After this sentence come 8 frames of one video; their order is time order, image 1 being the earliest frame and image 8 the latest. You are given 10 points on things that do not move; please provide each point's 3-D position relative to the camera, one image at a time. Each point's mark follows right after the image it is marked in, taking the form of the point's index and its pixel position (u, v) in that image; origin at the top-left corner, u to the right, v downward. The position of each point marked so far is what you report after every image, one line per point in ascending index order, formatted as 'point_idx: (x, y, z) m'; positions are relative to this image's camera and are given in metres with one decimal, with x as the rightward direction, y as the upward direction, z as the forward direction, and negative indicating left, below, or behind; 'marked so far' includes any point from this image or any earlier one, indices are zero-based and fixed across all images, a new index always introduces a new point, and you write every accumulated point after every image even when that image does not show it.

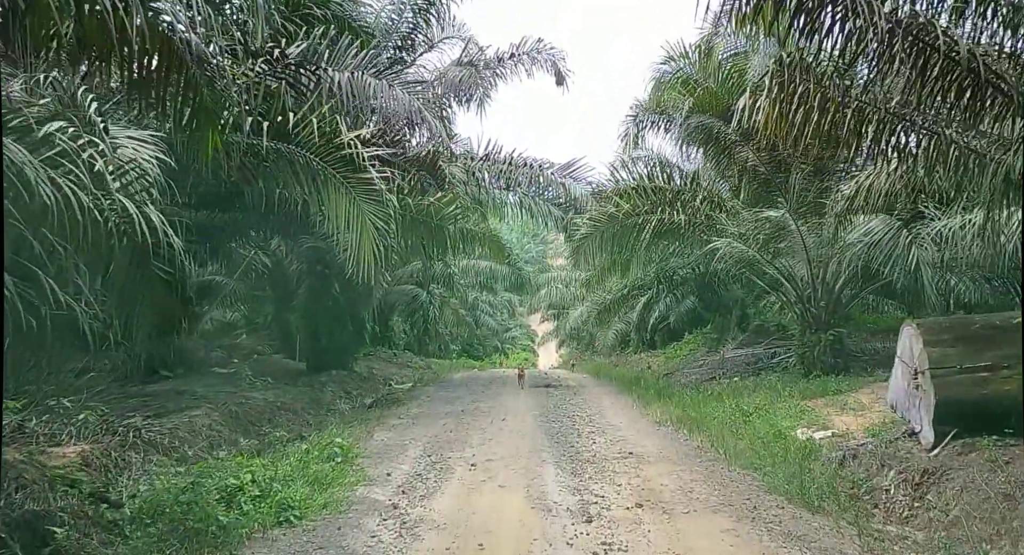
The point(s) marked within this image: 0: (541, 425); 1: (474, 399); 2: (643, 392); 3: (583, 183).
0: (+0.2, -1.2, +6.2) m
1: (-0.4, -1.3, +8.4) m
2: (+1.6, -1.4, +9.1) m
3: (+0.9, +1.2, +10.0) m
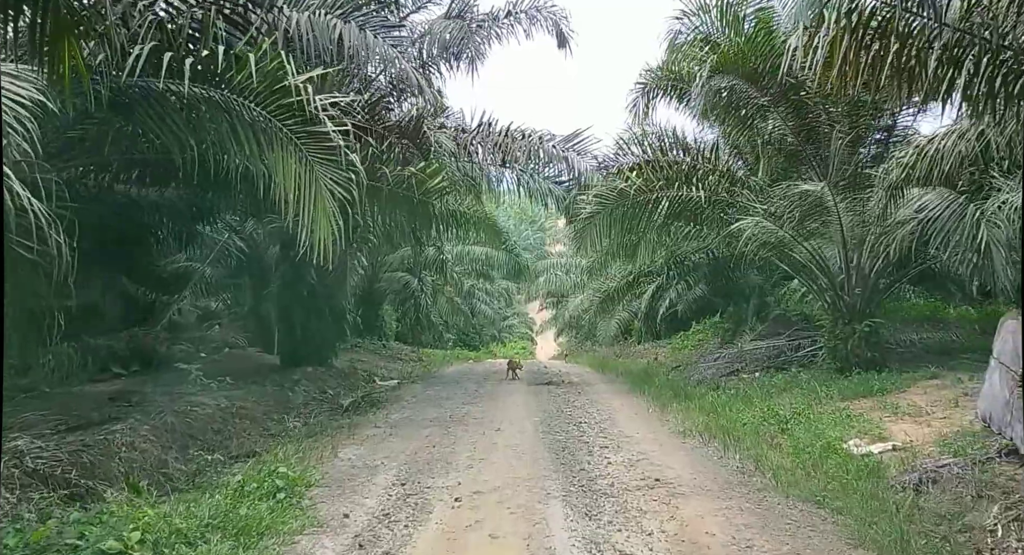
0: (+0.2, -1.1, +5.1) m
1: (-0.5, -1.2, +7.3) m
2: (+1.5, -1.2, +8.1) m
3: (+0.9, +1.4, +9.0) m
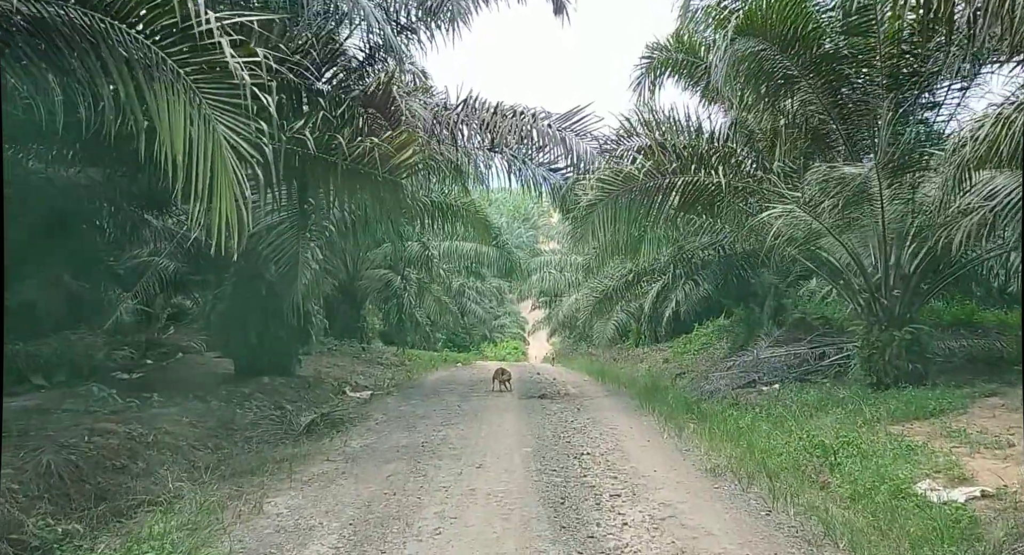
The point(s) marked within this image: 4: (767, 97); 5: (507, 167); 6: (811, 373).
0: (+0.1, -1.1, +4.0) m
1: (-0.6, -1.2, +6.2) m
2: (+1.4, -1.2, +7.0) m
3: (+0.8, +1.4, +7.9) m
4: (+2.4, +1.7, +7.3) m
5: (-0.1, +1.3, +8.7) m
6: (+3.4, -1.1, +8.5) m
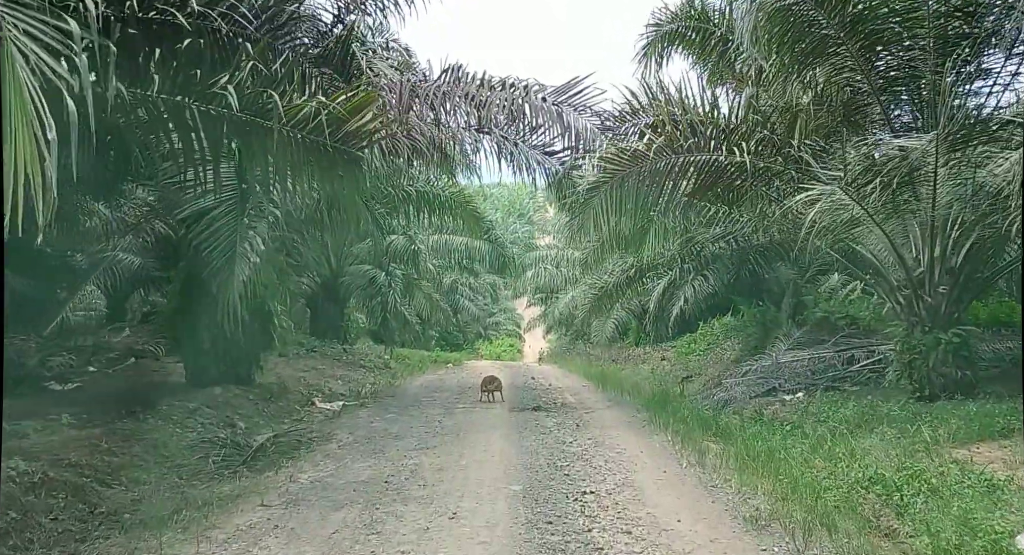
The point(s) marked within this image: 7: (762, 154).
0: (+0.1, -1.1, +3.1) m
1: (-0.7, -1.1, +5.2) m
2: (+1.3, -1.2, +6.0) m
3: (+0.7, +1.5, +6.9) m
4: (+2.3, +1.8, +6.4) m
5: (-0.2, +1.3, +7.7) m
6: (+3.3, -1.0, +7.6) m
7: (+2.2, +1.1, +6.8) m
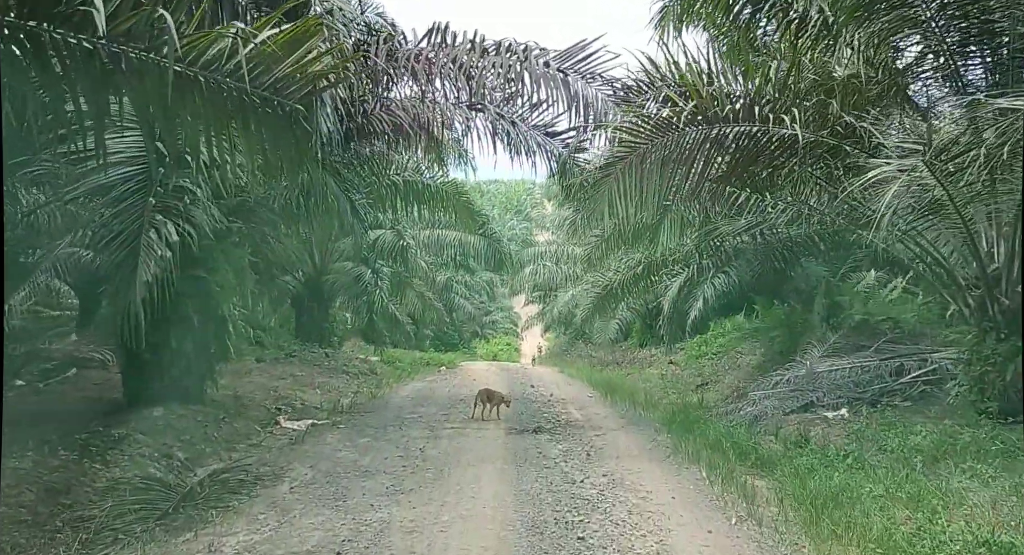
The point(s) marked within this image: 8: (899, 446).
0: (0.0, -1.1, +2.0) m
1: (-0.7, -1.1, +4.2) m
2: (+1.3, -1.1, +5.0) m
3: (+0.7, +1.5, +5.8) m
4: (+2.3, +1.8, +5.3) m
5: (-0.2, +1.3, +6.6) m
6: (+3.2, -1.0, +6.5) m
7: (+2.2, +1.1, +5.7) m
8: (+2.5, -1.1, +4.8) m
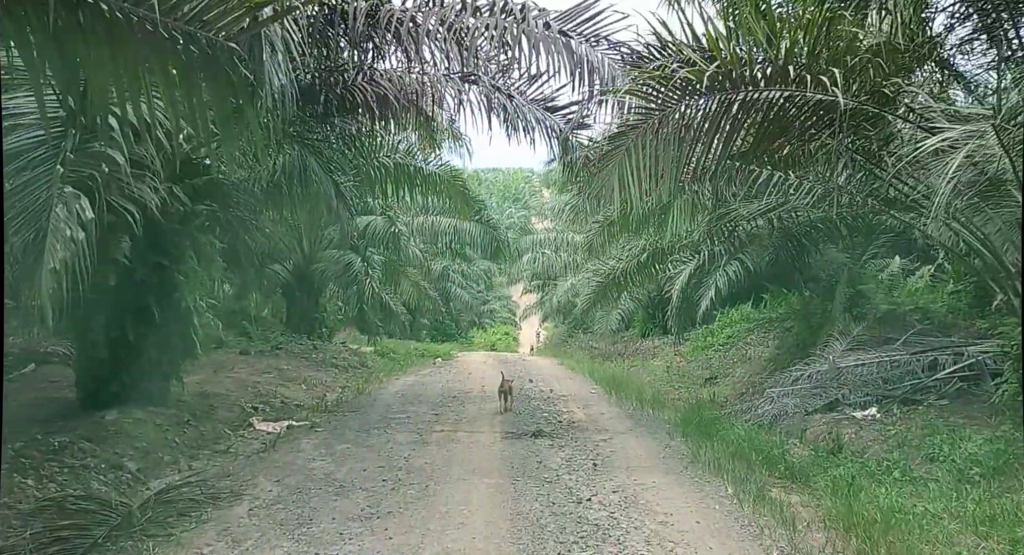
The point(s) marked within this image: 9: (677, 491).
0: (0.0, -1.0, +1.4) m
1: (-0.7, -1.1, +3.6) m
2: (+1.3, -1.1, +4.4) m
3: (+0.6, +1.6, +5.2) m
4: (+2.3, +1.9, +4.7) m
5: (-0.2, +1.4, +6.0) m
6: (+3.2, -0.9, +5.9) m
7: (+2.2, +1.2, +5.1) m
8: (+2.5, -1.0, +4.2) m
9: (+0.9, -1.1, +3.8) m
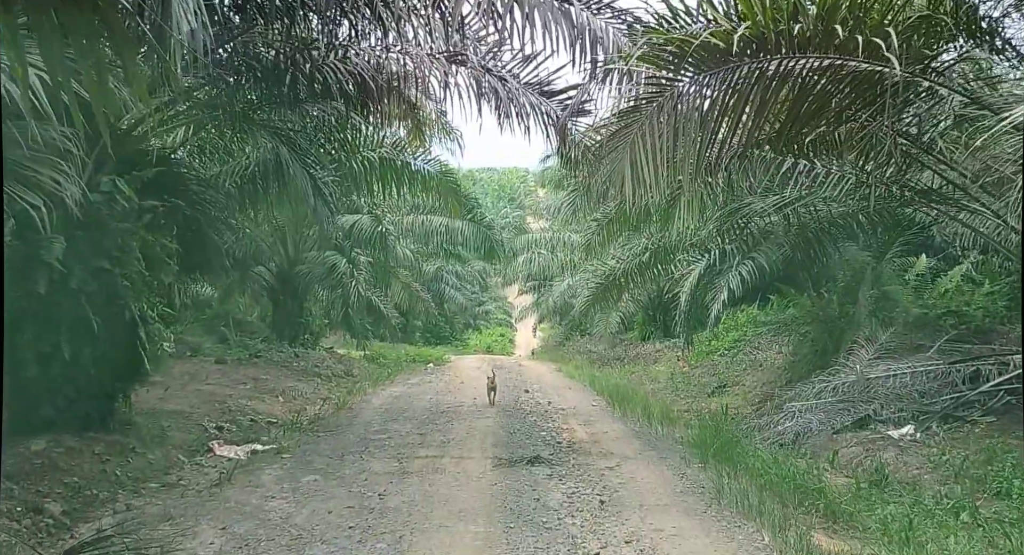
0: (0.0, -1.0, +0.7) m
1: (-0.7, -1.1, +2.9) m
2: (+1.3, -1.1, +3.7) m
3: (+0.6, +1.6, +4.5) m
4: (+2.2, +1.9, +4.0) m
5: (-0.3, +1.4, +5.3) m
6: (+3.2, -0.9, +5.3) m
7: (+2.1, +1.2, +4.4) m
8: (+2.4, -1.0, +3.5) m
9: (+0.8, -1.1, +3.2) m
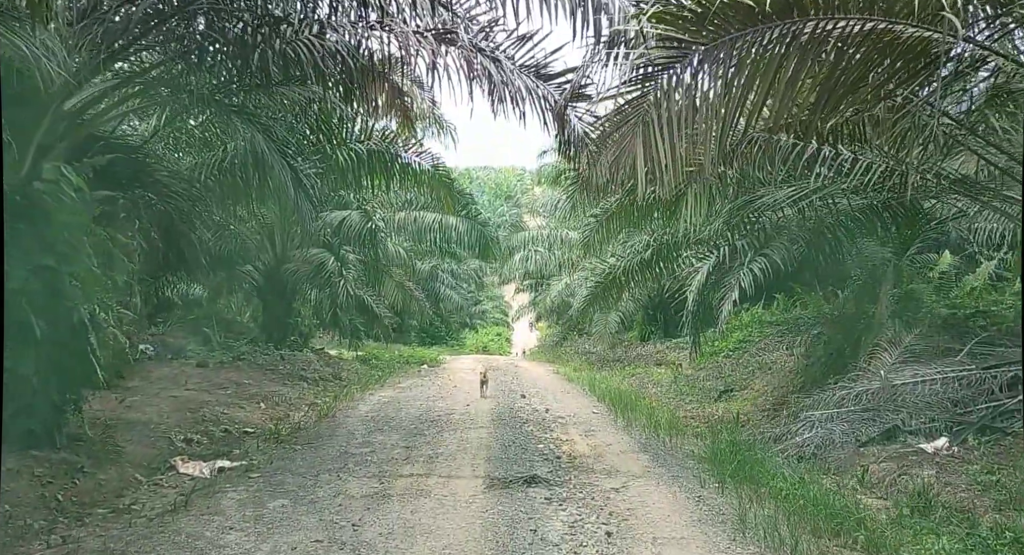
0: (0.0, -1.0, +0.2) m
1: (-0.7, -1.1, +2.4) m
2: (+1.2, -1.1, +3.2) m
3: (+0.5, +1.6, +4.0) m
4: (+2.2, +1.9, +3.5) m
5: (-0.3, +1.4, +4.8) m
6: (+3.1, -0.9, +4.8) m
7: (+2.1, +1.2, +4.0) m
8: (+2.4, -1.0, +3.1) m
9: (+0.8, -1.1, +2.7) m
